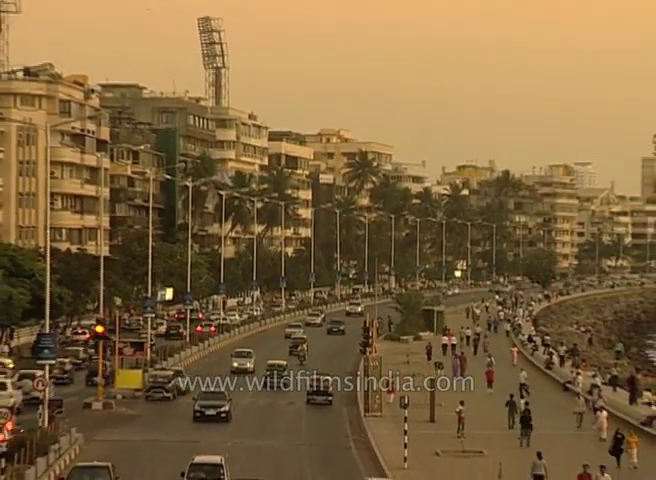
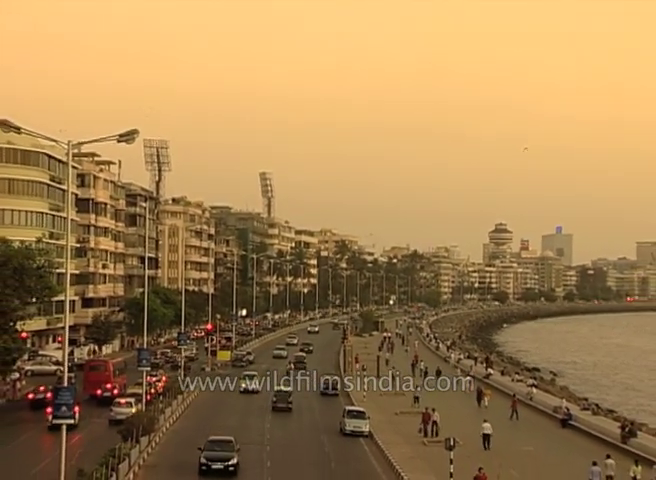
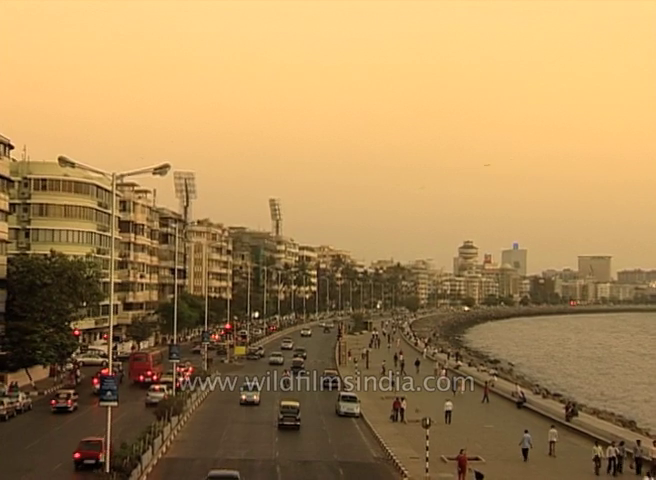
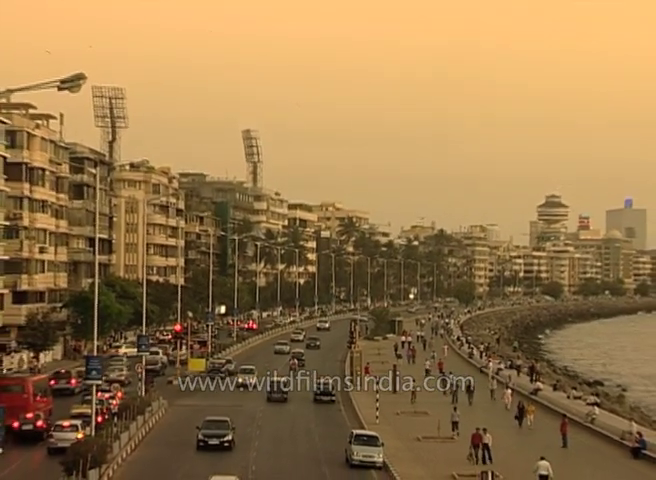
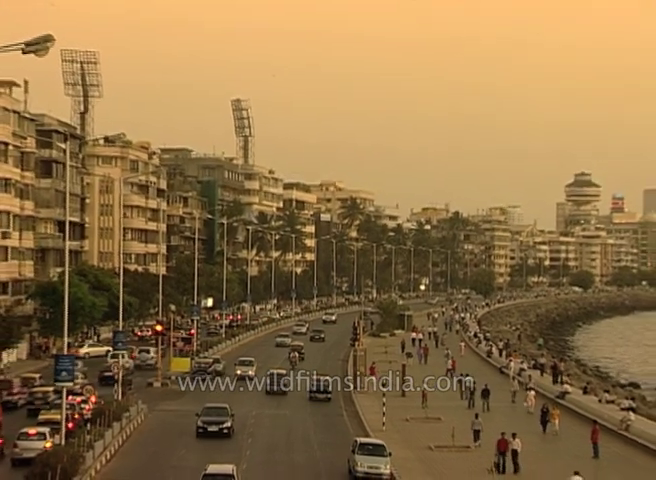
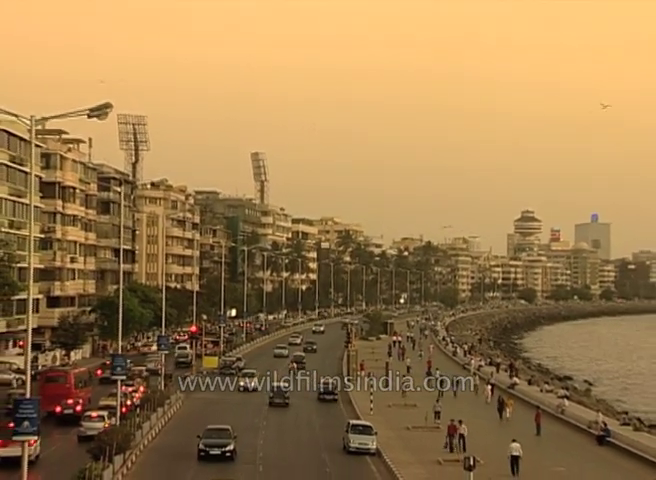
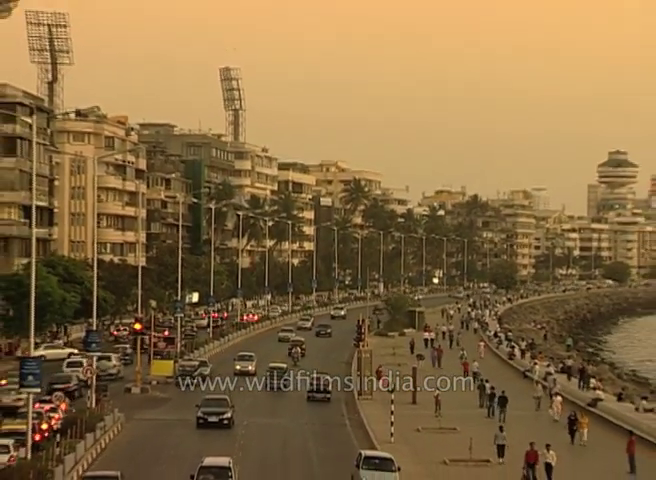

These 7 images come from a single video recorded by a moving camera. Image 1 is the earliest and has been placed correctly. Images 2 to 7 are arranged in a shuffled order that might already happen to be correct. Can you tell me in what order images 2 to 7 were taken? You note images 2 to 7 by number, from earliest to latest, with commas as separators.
7, 5, 4, 6, 2, 3
